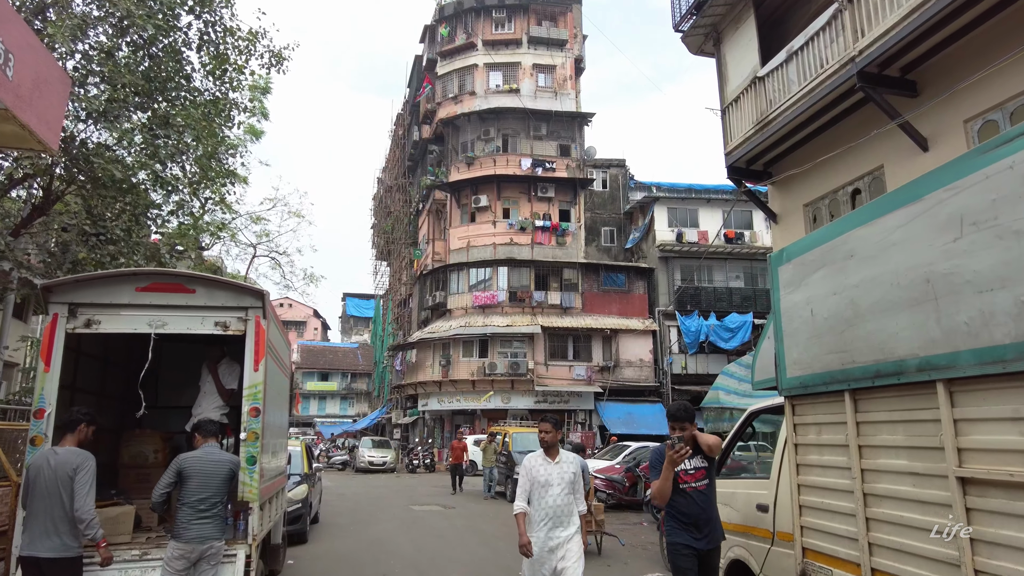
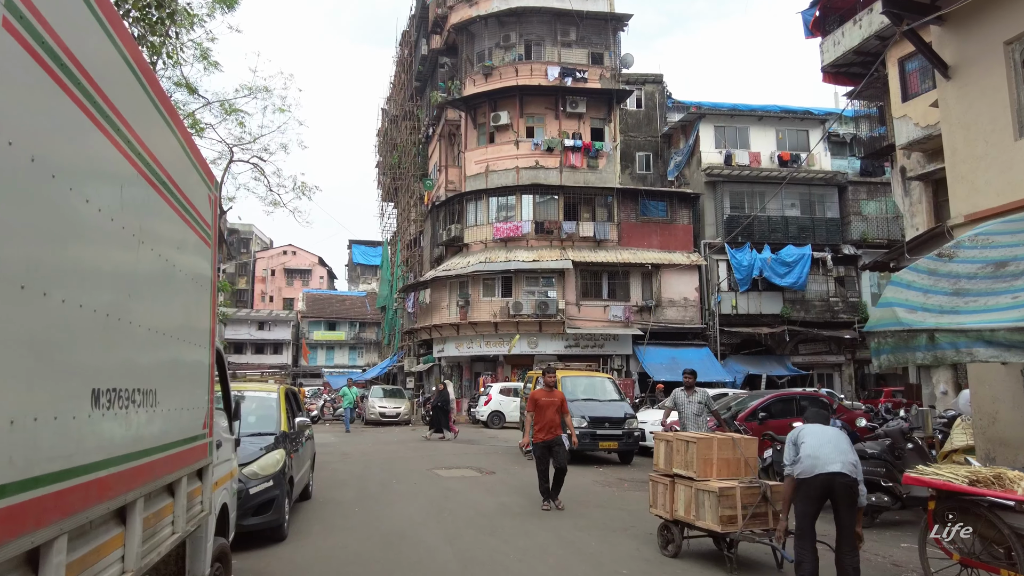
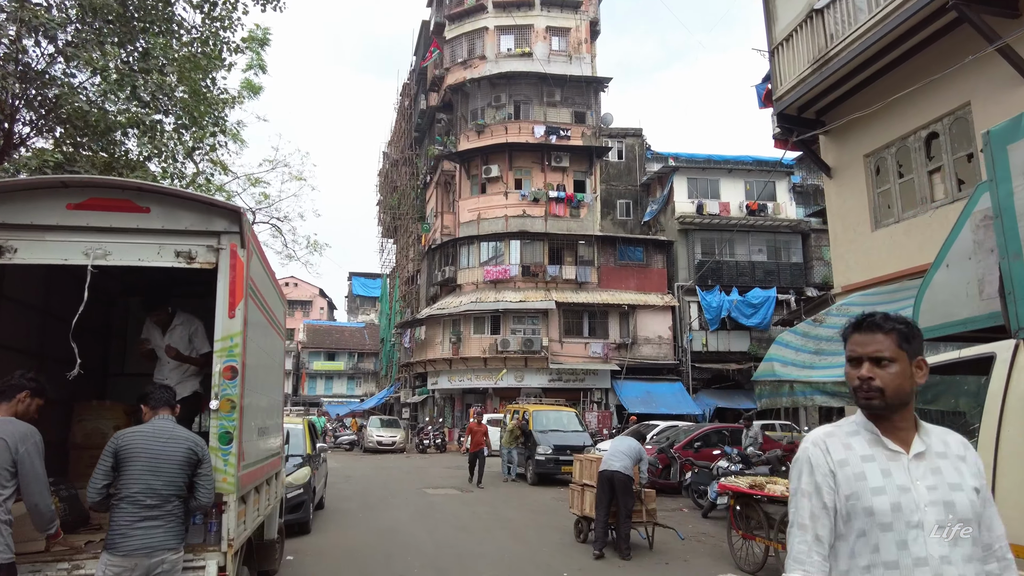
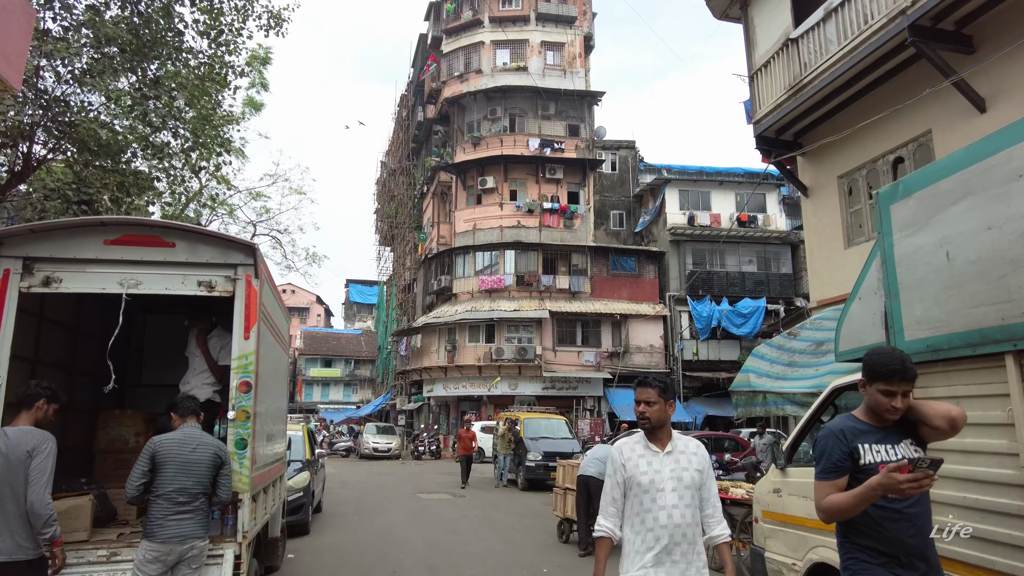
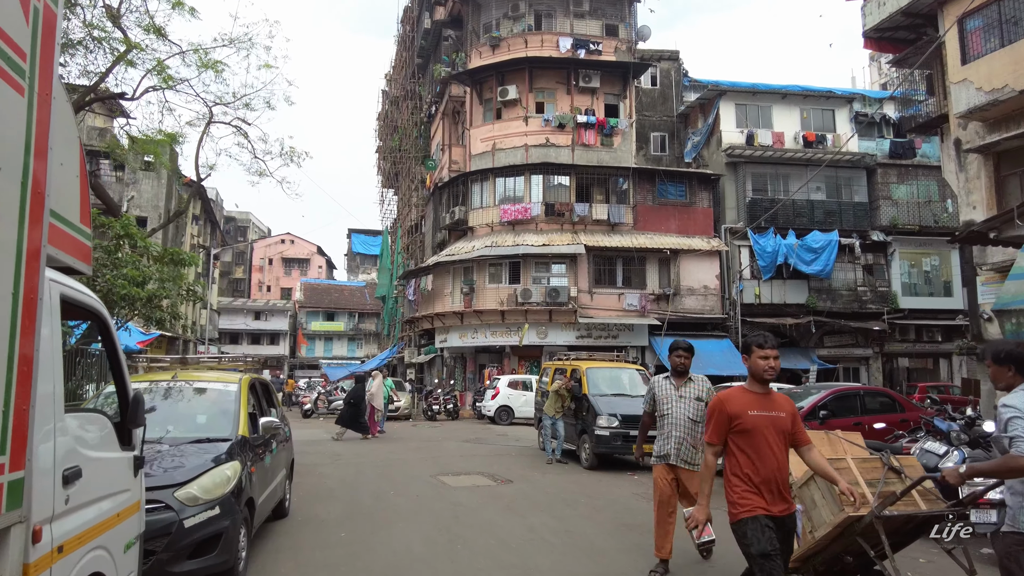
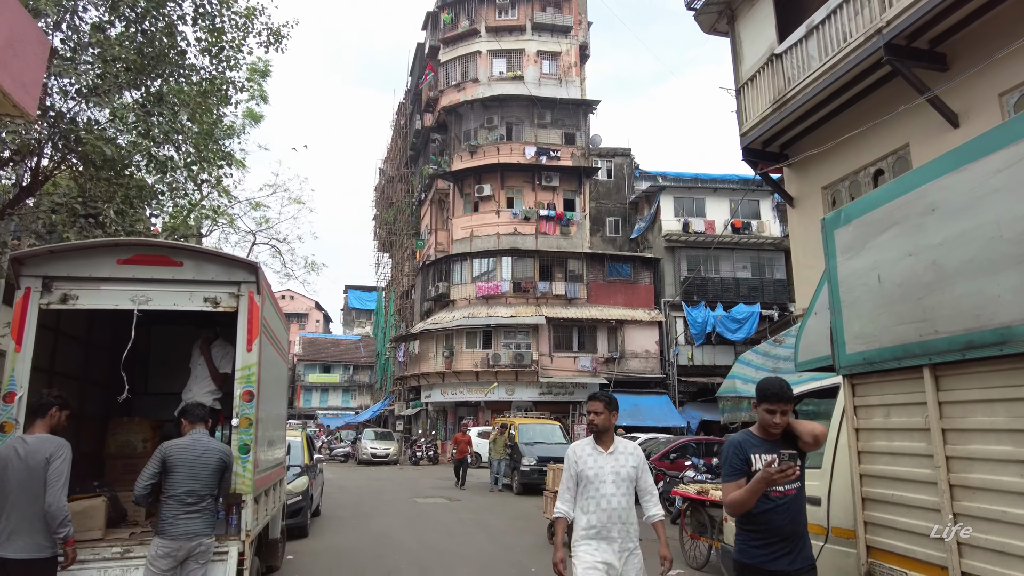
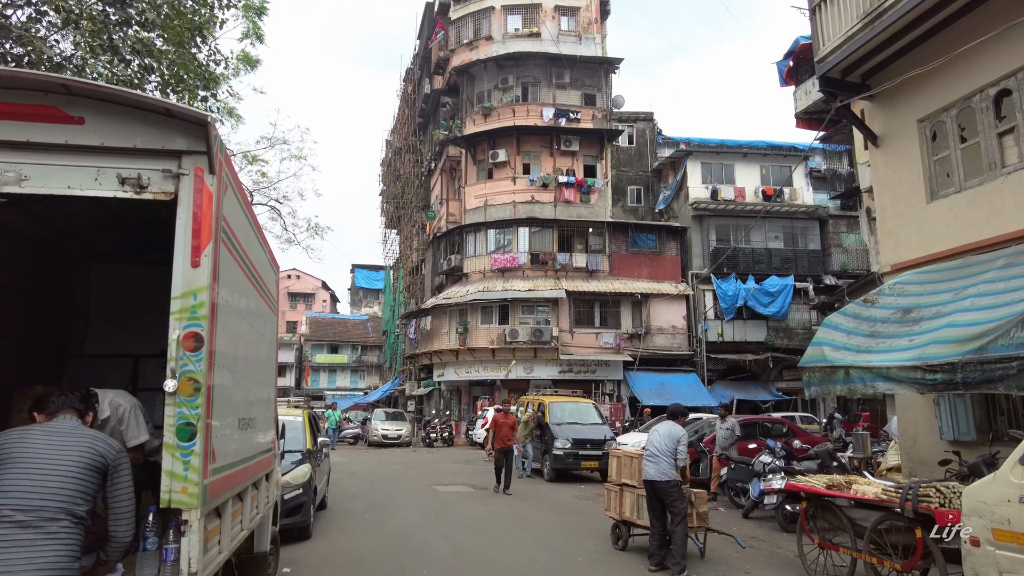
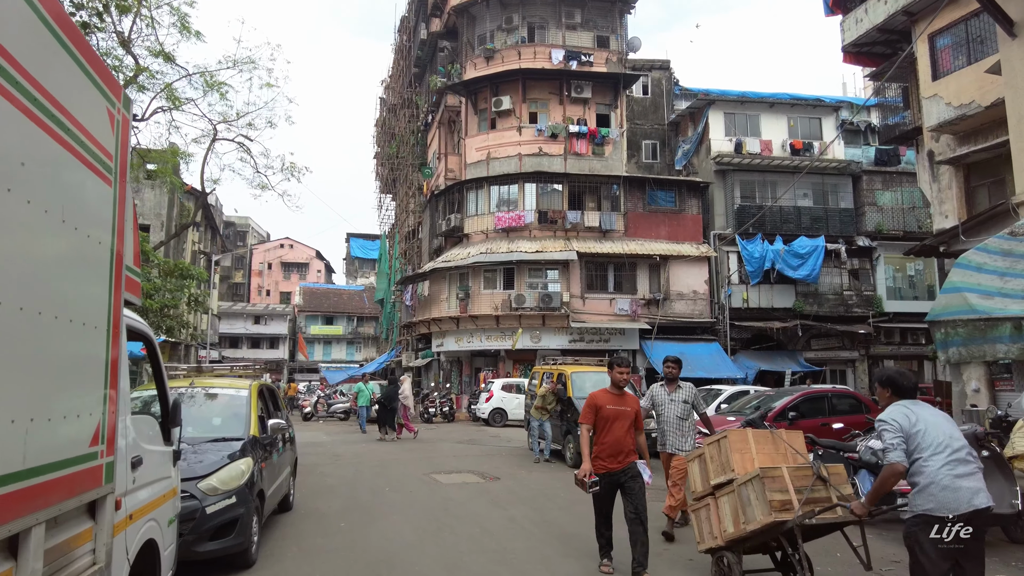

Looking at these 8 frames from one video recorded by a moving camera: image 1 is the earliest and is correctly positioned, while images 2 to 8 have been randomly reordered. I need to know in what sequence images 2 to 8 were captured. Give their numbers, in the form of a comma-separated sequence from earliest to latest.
6, 4, 3, 7, 2, 8, 5
